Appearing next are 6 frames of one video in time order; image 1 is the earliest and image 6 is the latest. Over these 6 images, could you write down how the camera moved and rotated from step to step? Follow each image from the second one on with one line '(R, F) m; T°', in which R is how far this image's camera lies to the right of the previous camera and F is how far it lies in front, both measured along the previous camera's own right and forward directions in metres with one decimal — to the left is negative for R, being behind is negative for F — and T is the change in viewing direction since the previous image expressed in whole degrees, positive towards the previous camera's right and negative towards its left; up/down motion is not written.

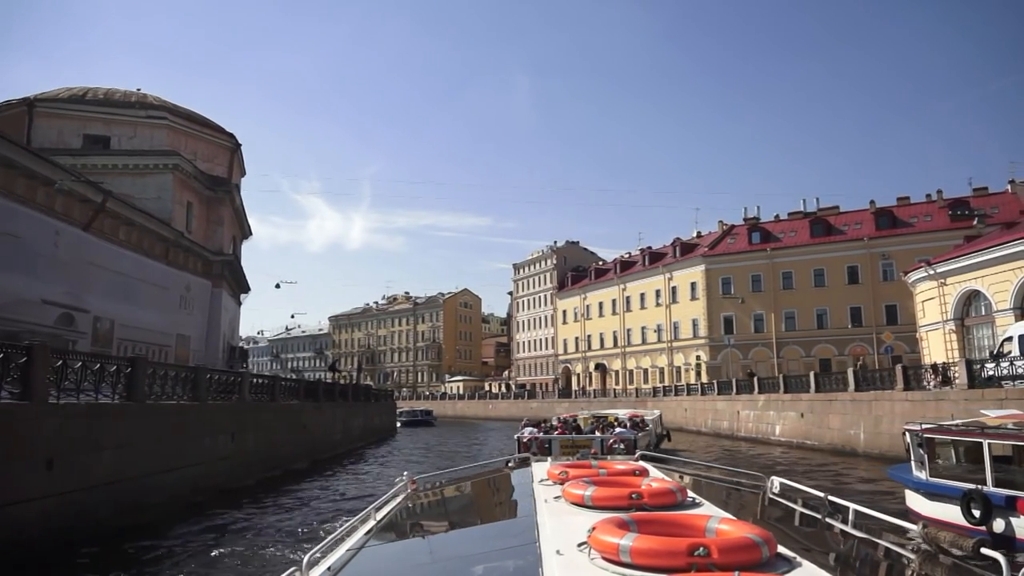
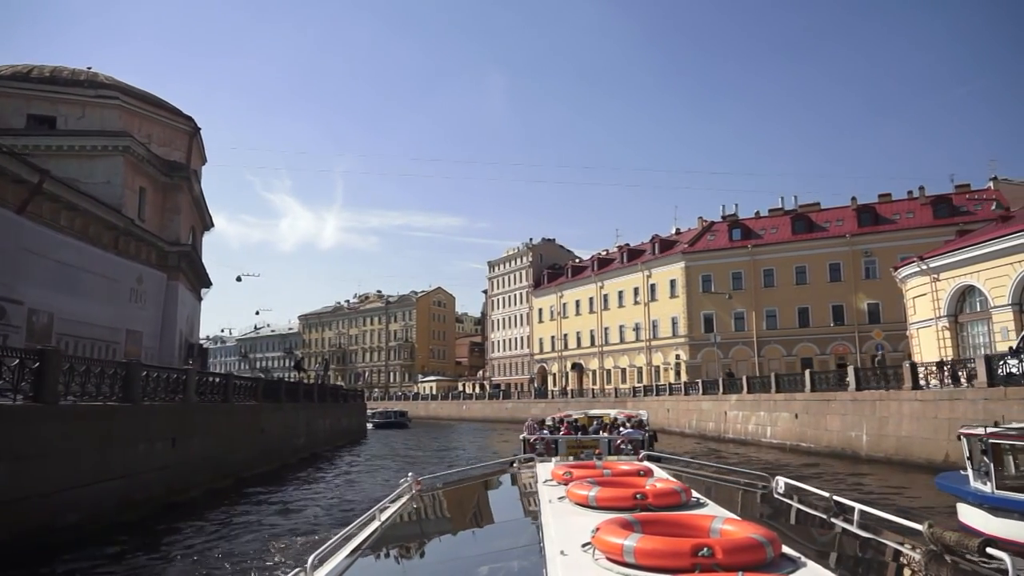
(-0.1, +1.3) m; +2°
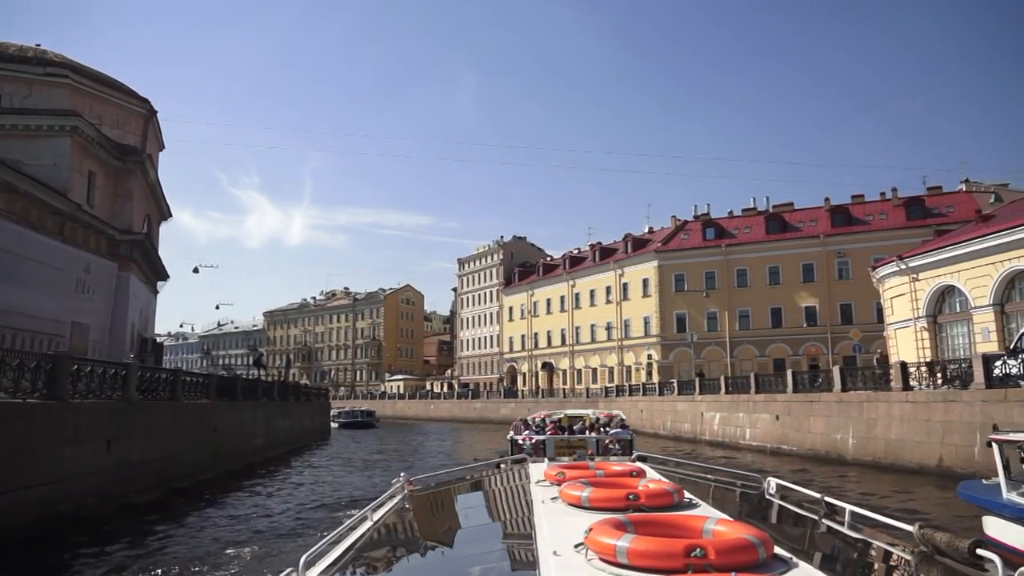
(-0.1, +0.9) m; +3°
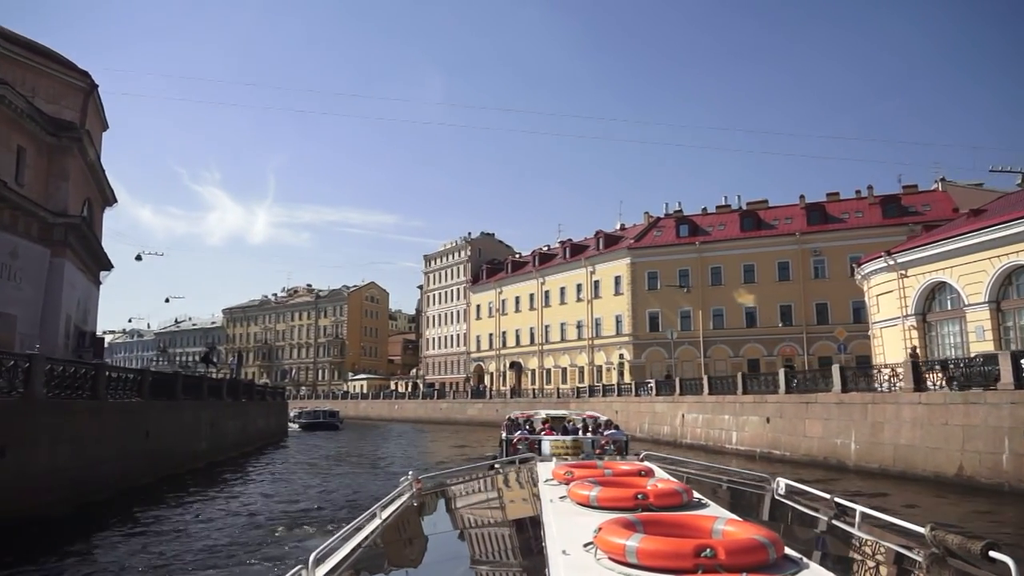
(-0.1, +1.4) m; +3°
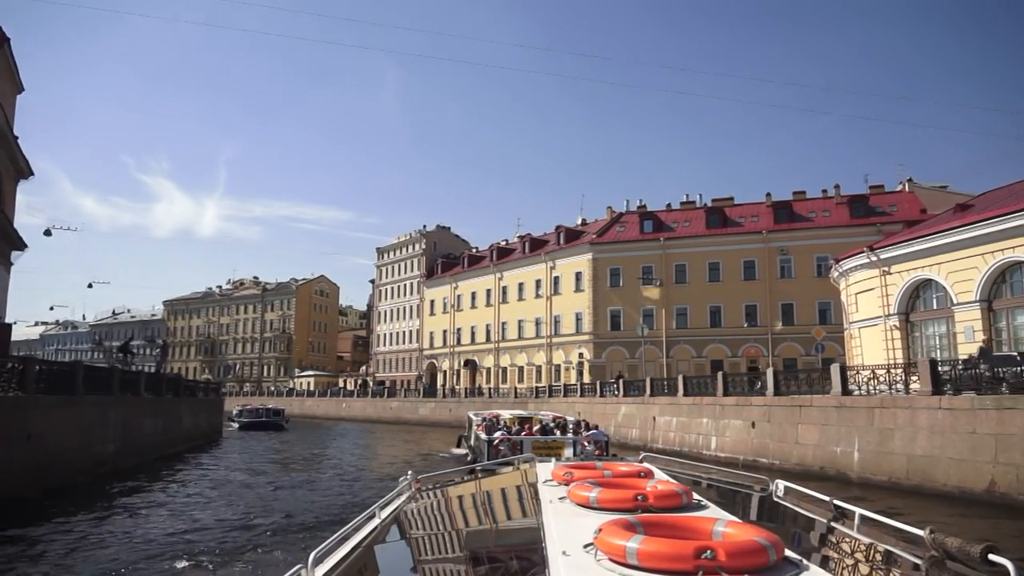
(-0.1, +1.8) m; +4°
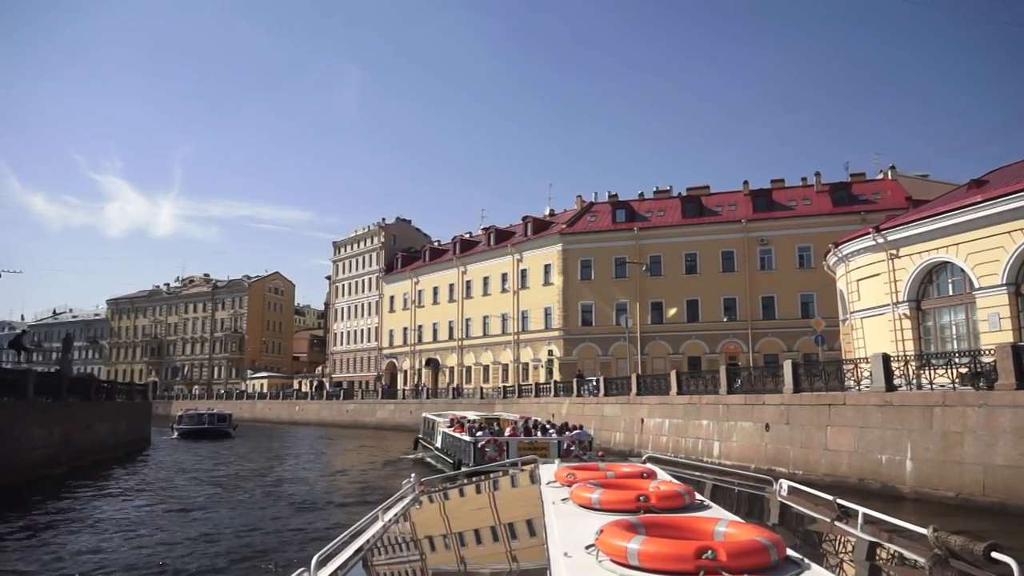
(-0.2, +2.4) m; +3°
